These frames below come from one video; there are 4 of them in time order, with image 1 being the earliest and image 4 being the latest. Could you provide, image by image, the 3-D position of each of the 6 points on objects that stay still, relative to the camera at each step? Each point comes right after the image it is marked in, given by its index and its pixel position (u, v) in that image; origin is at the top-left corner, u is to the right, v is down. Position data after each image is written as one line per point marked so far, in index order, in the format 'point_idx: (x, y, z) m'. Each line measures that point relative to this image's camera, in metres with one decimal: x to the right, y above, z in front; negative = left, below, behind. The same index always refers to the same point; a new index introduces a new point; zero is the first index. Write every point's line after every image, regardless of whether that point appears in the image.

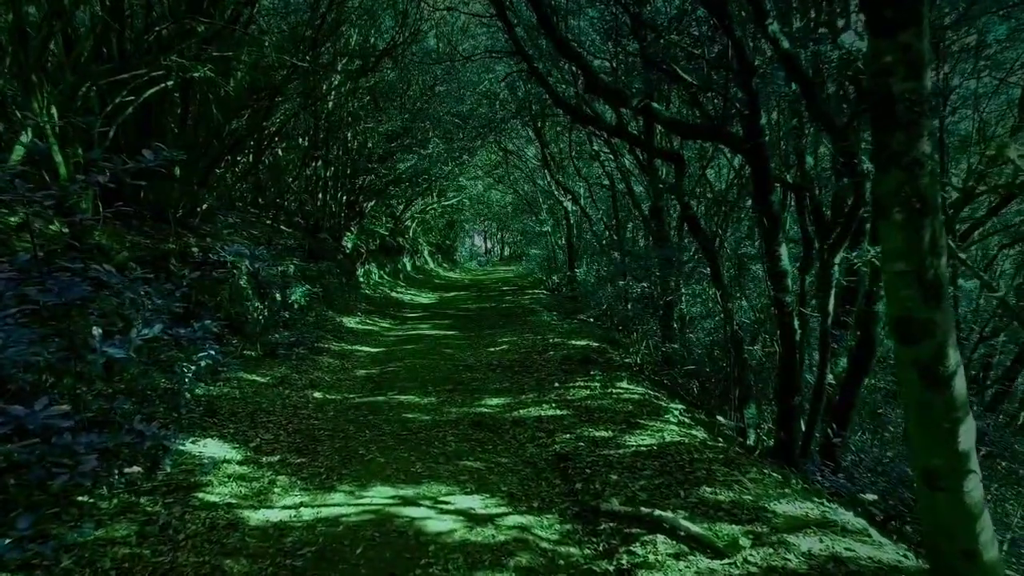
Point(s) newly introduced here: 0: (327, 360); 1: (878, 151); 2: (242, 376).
0: (-3.9, -1.5, +11.7) m
1: (+1.8, +0.7, +2.8) m
2: (-4.5, -1.5, +9.2) m
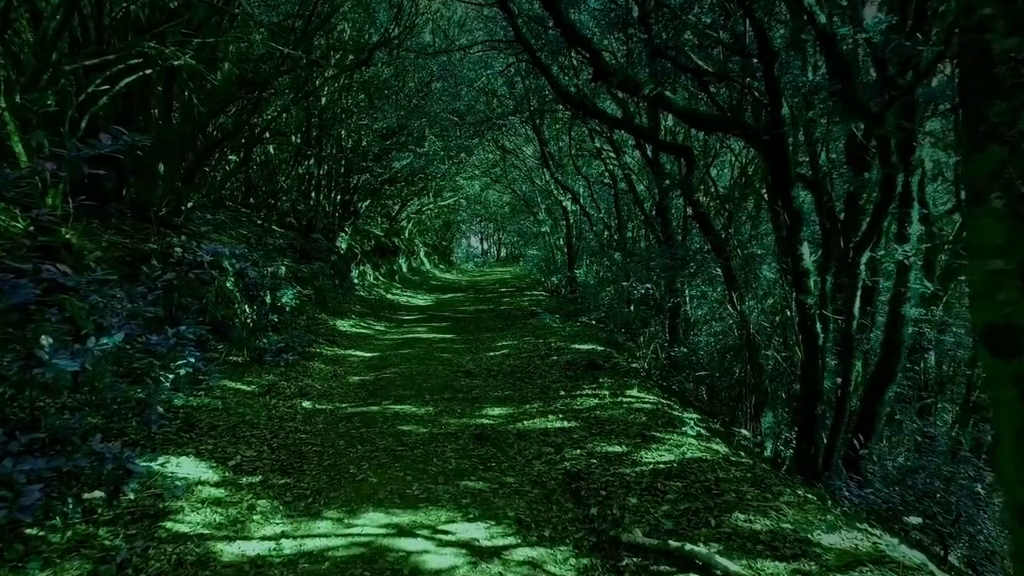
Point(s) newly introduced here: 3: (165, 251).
0: (-3.9, -1.6, +11.1) m
1: (+1.9, +0.7, +2.3) m
2: (-4.4, -1.5, +8.6) m
3: (-6.3, +0.7, +10.1) m
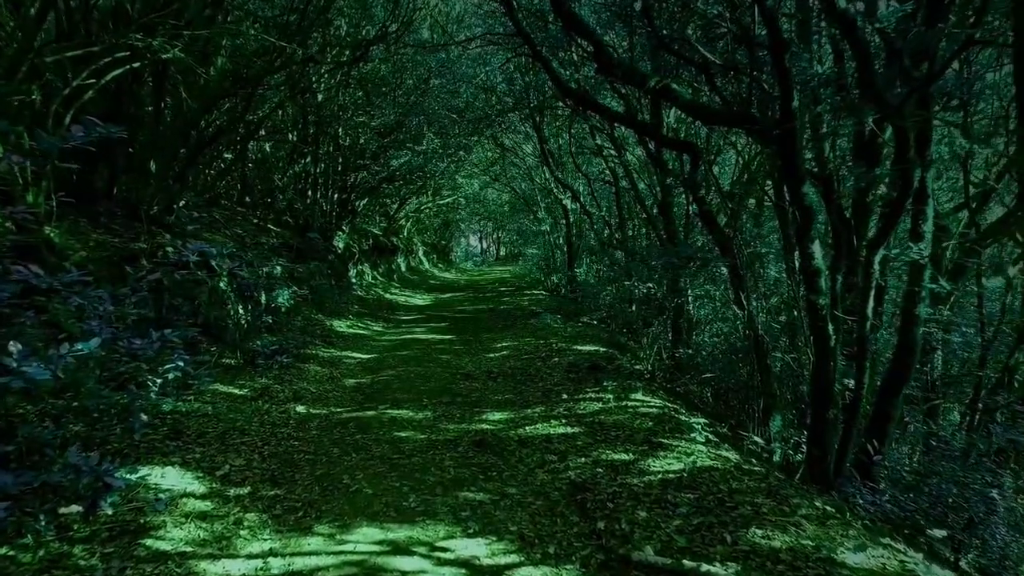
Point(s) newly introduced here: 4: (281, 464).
0: (-3.9, -1.6, +10.8) m
1: (+1.9, +0.7, +2.0) m
2: (-4.4, -1.5, +8.3) m
3: (-6.3, +0.7, +9.8) m
4: (-2.5, -1.9, +6.1) m
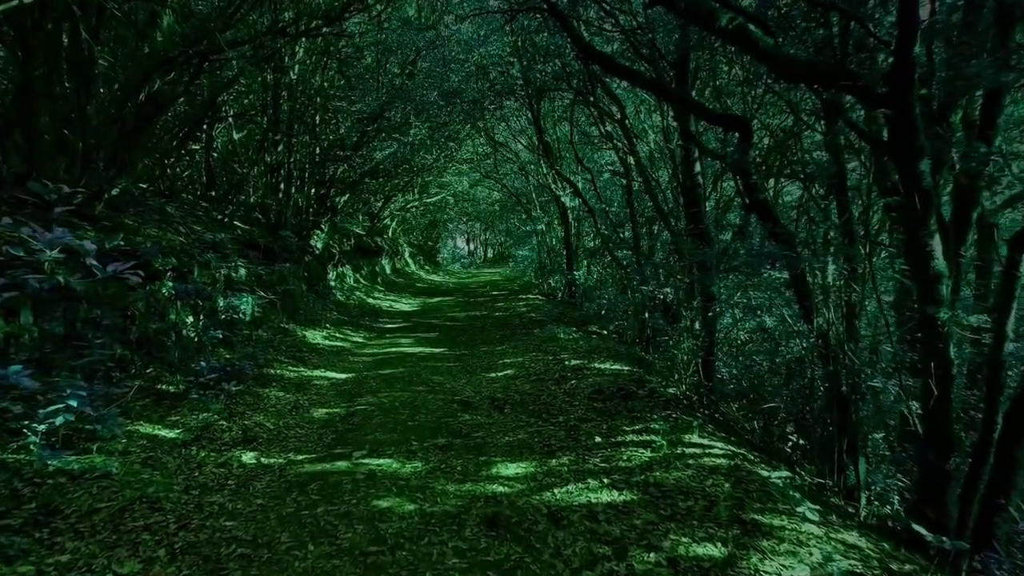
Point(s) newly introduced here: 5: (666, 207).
0: (-3.7, -1.7, +8.7) m
1: (+2.3, +0.6, +0.1) m
2: (-4.2, -1.6, +6.2) m
3: (-6.2, +0.6, +7.6) m
4: (-2.3, -2.0, +4.0) m
5: (+3.8, +2.0, +13.7) m
